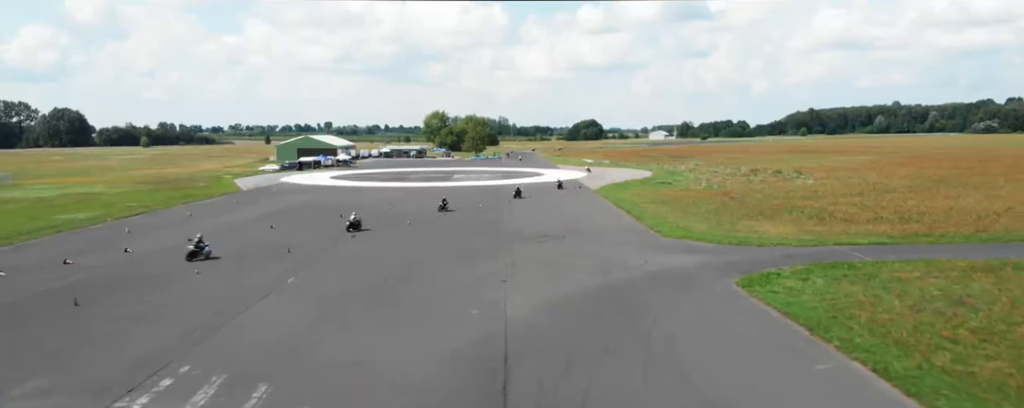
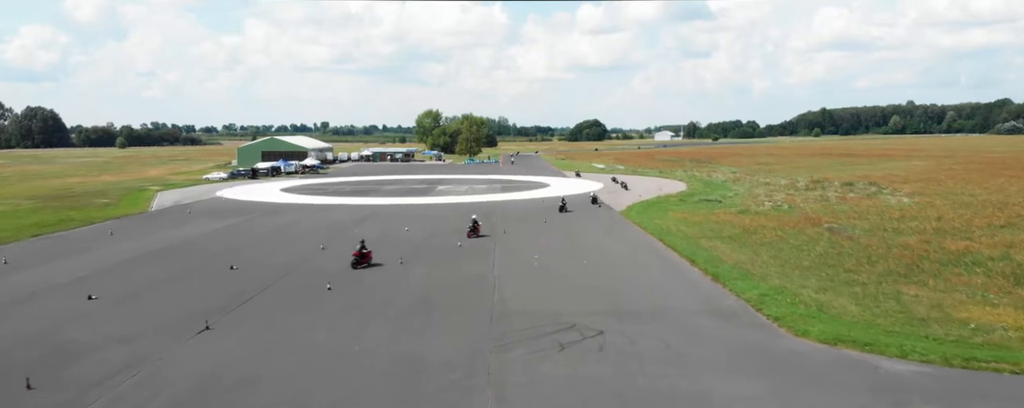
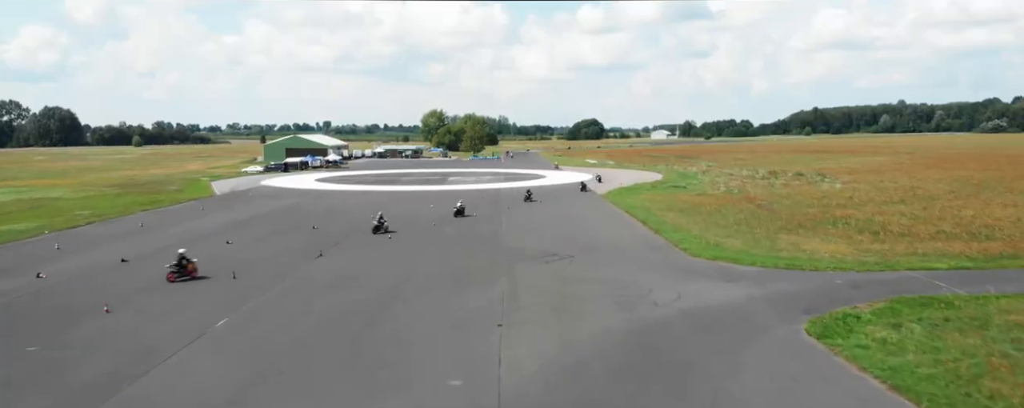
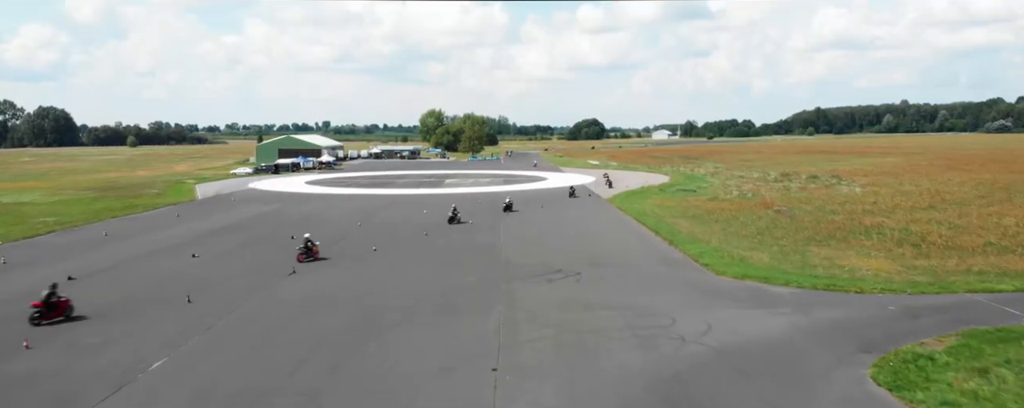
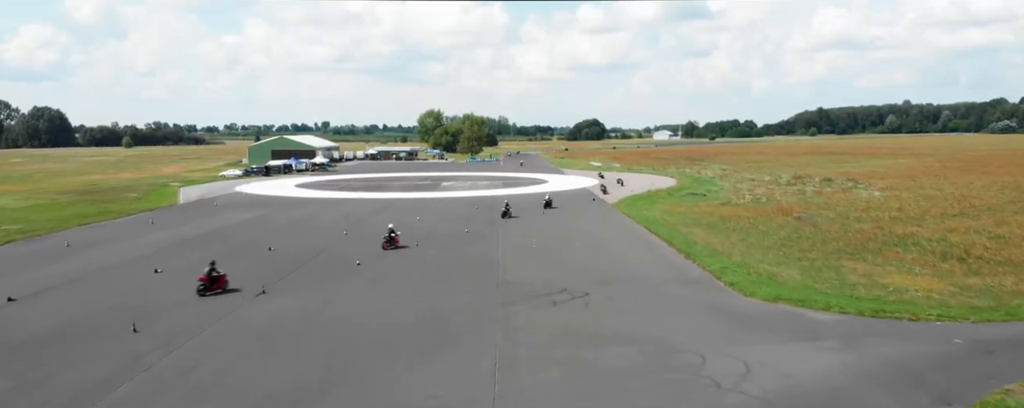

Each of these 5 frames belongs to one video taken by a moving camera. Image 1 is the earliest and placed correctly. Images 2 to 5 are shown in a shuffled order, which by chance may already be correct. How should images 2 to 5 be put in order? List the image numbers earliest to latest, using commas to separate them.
3, 4, 5, 2
